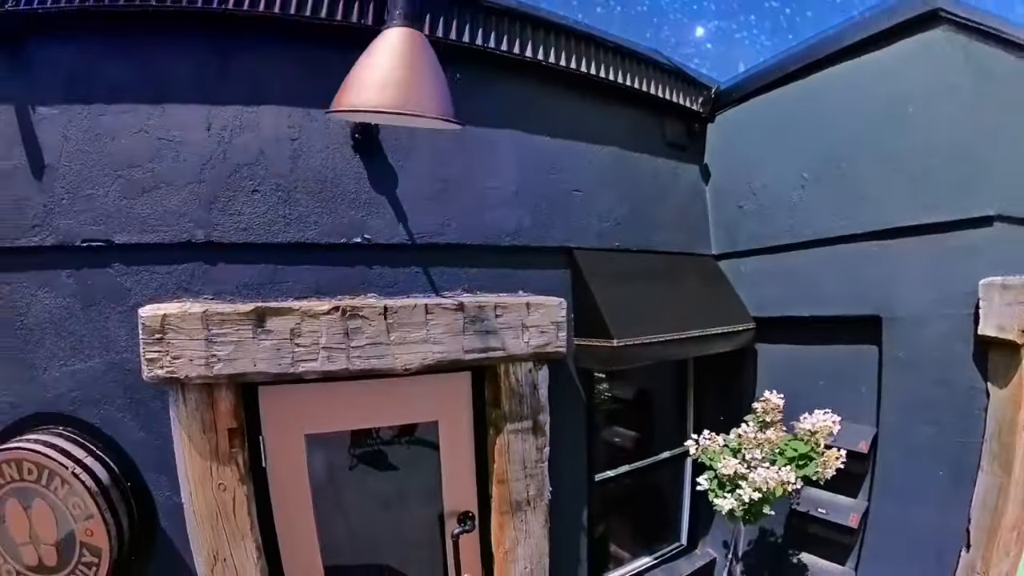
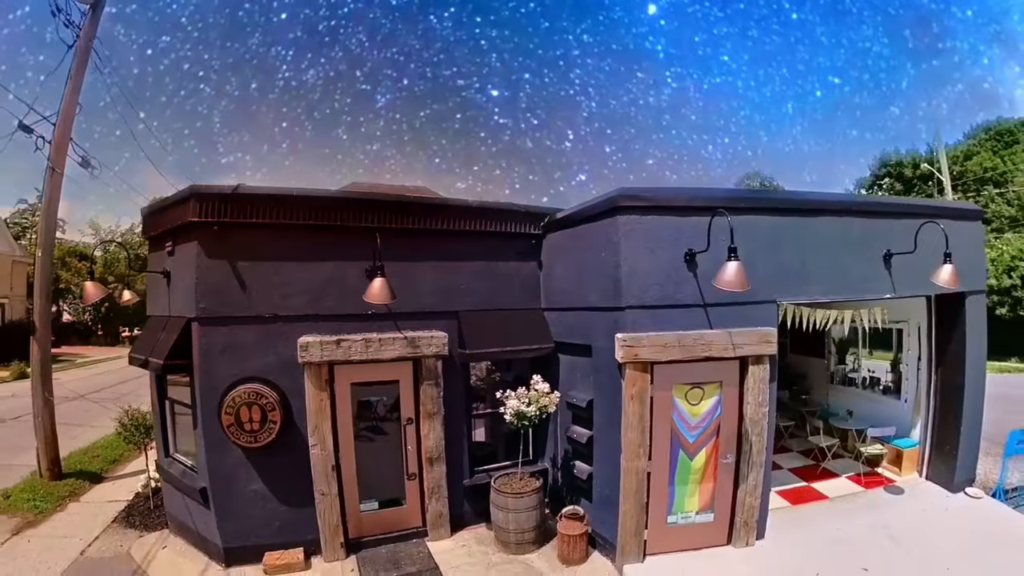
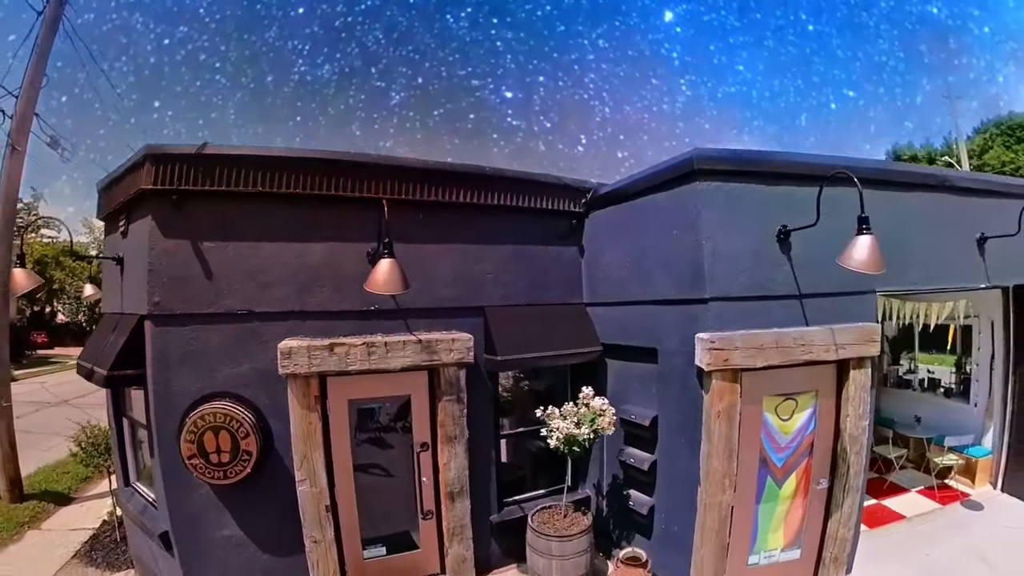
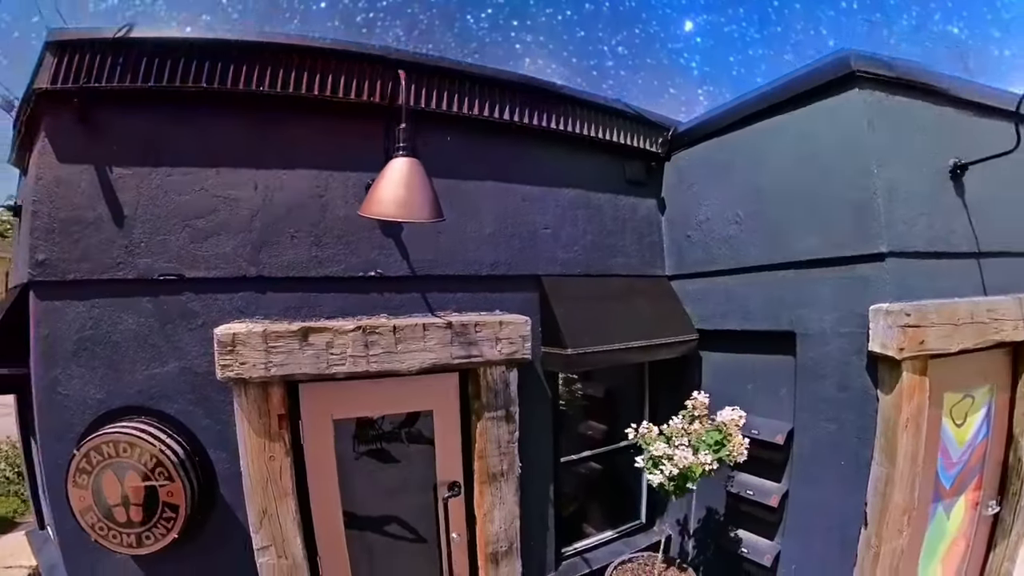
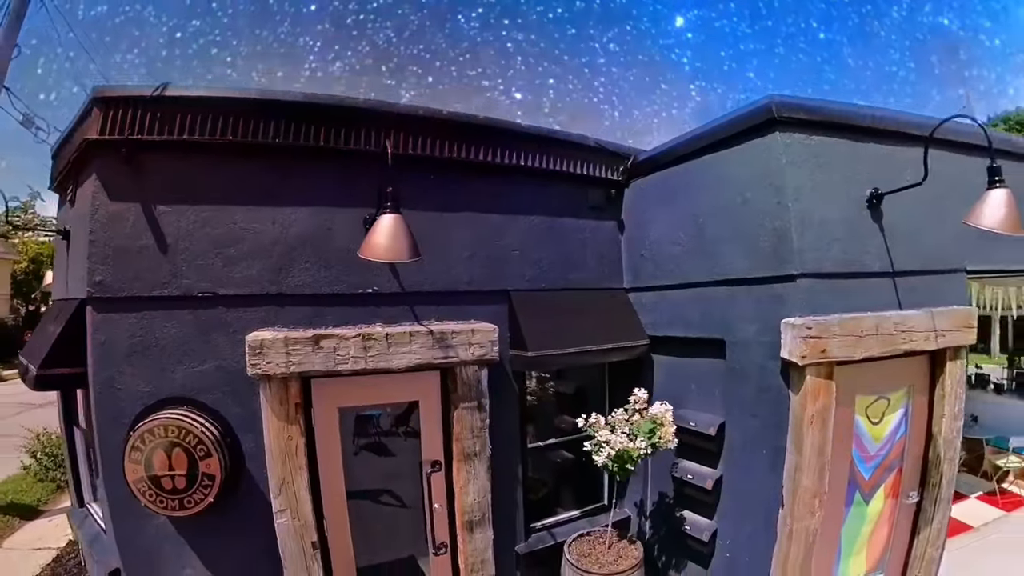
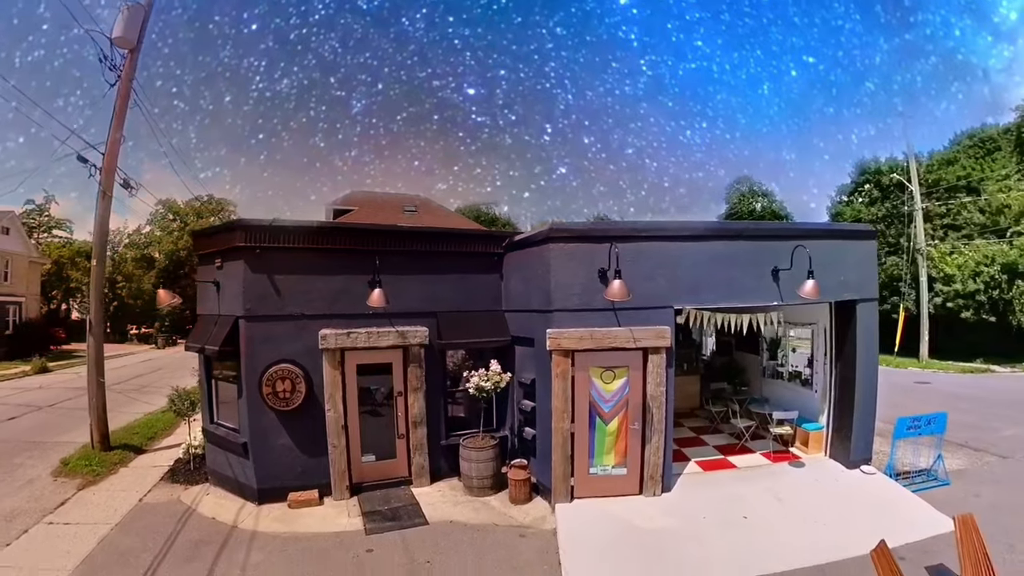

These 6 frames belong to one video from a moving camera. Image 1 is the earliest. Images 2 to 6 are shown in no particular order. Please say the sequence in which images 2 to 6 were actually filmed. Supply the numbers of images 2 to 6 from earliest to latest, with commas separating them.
4, 5, 3, 2, 6
